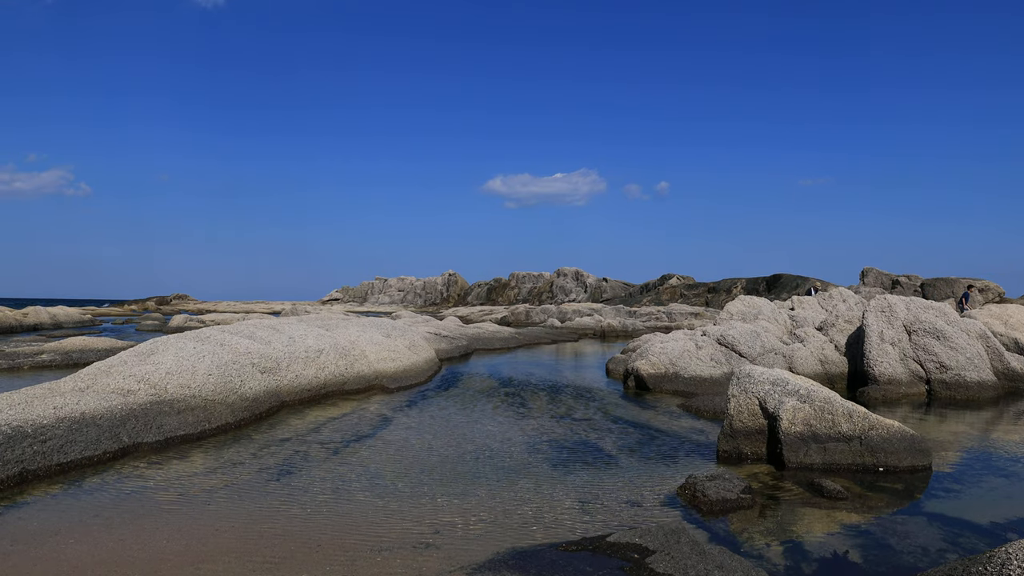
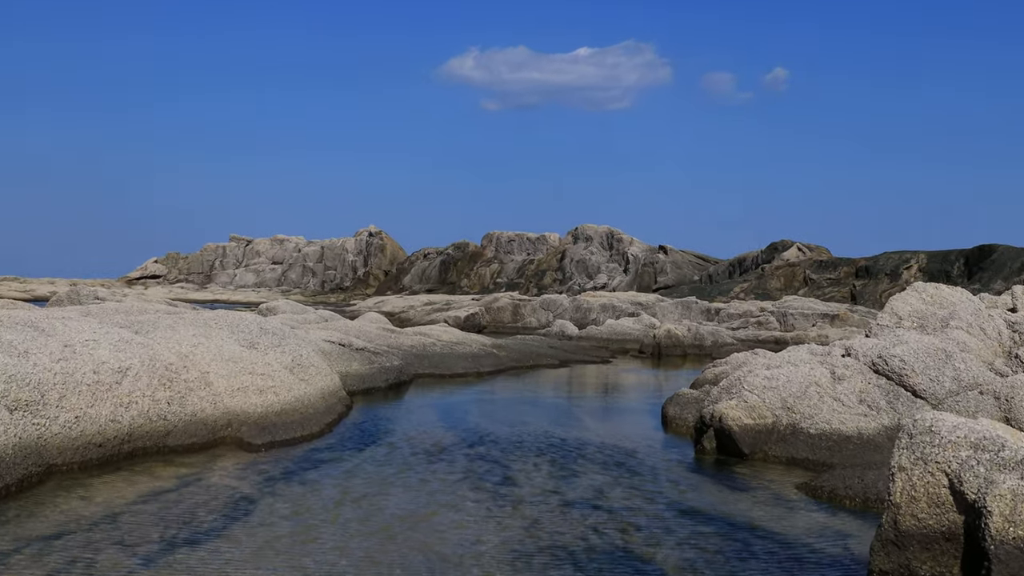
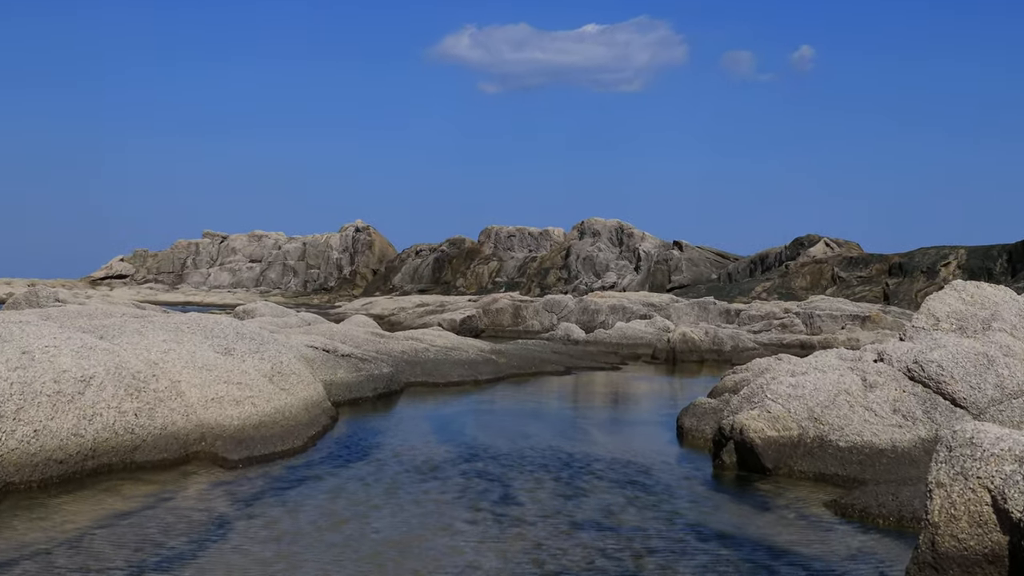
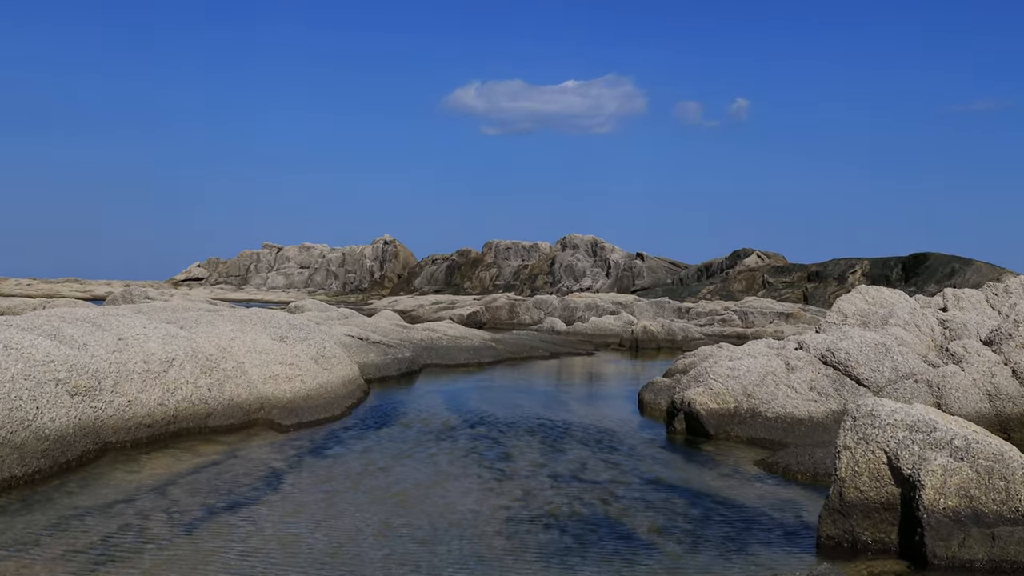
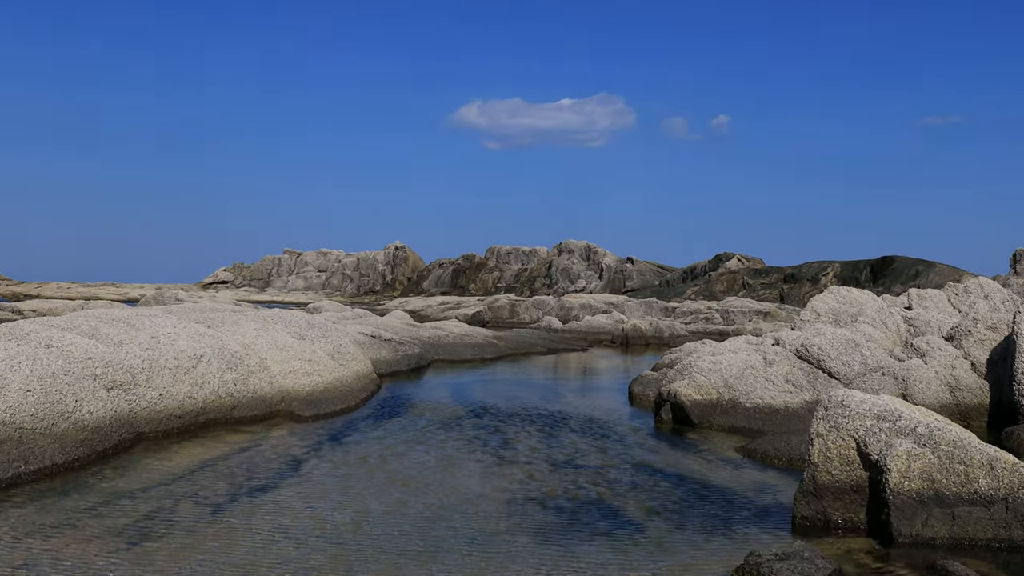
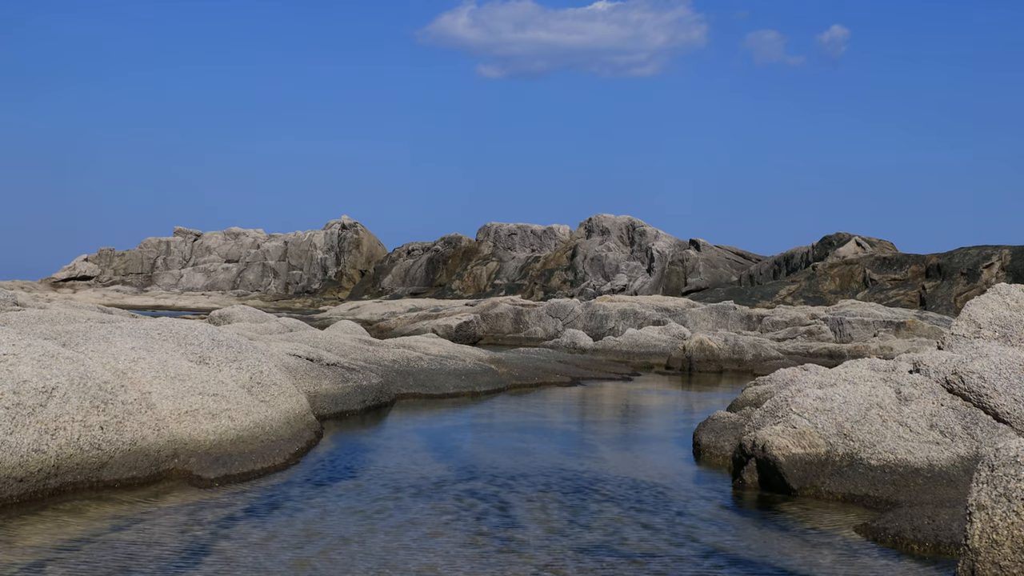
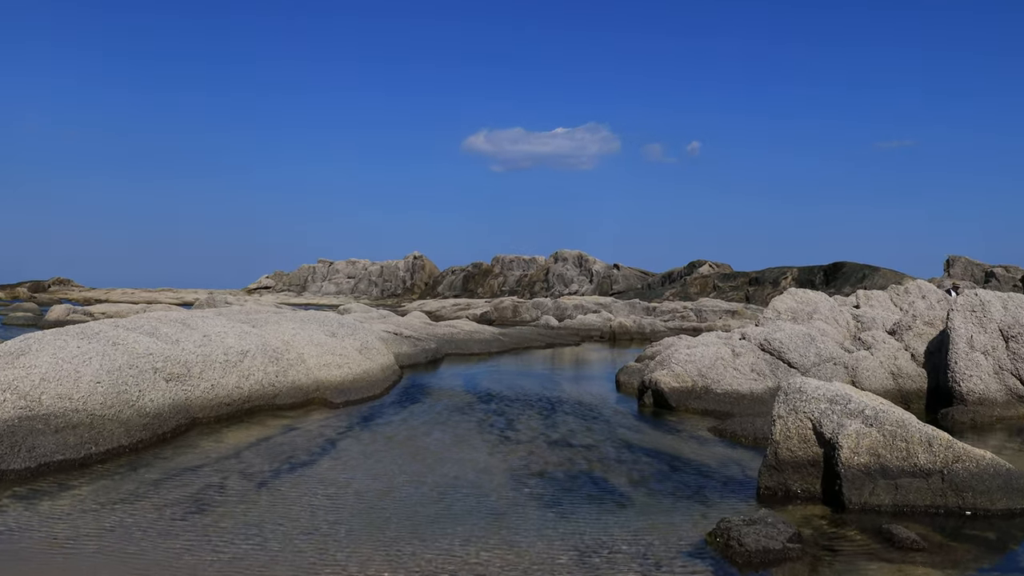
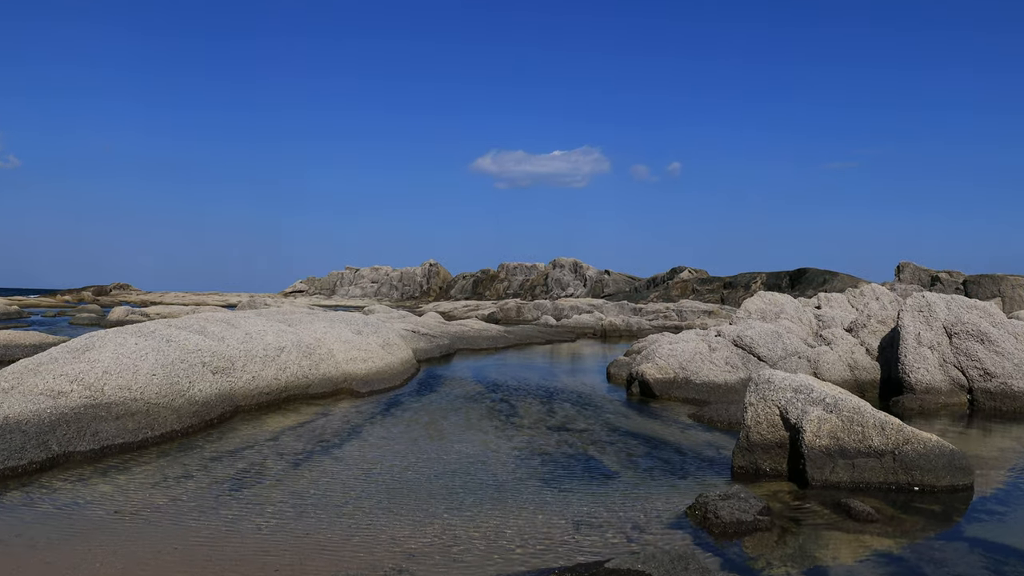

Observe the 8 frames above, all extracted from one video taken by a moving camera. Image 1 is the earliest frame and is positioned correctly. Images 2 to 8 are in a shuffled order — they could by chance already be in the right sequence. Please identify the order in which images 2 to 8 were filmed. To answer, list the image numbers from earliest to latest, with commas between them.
8, 7, 5, 4, 2, 3, 6
